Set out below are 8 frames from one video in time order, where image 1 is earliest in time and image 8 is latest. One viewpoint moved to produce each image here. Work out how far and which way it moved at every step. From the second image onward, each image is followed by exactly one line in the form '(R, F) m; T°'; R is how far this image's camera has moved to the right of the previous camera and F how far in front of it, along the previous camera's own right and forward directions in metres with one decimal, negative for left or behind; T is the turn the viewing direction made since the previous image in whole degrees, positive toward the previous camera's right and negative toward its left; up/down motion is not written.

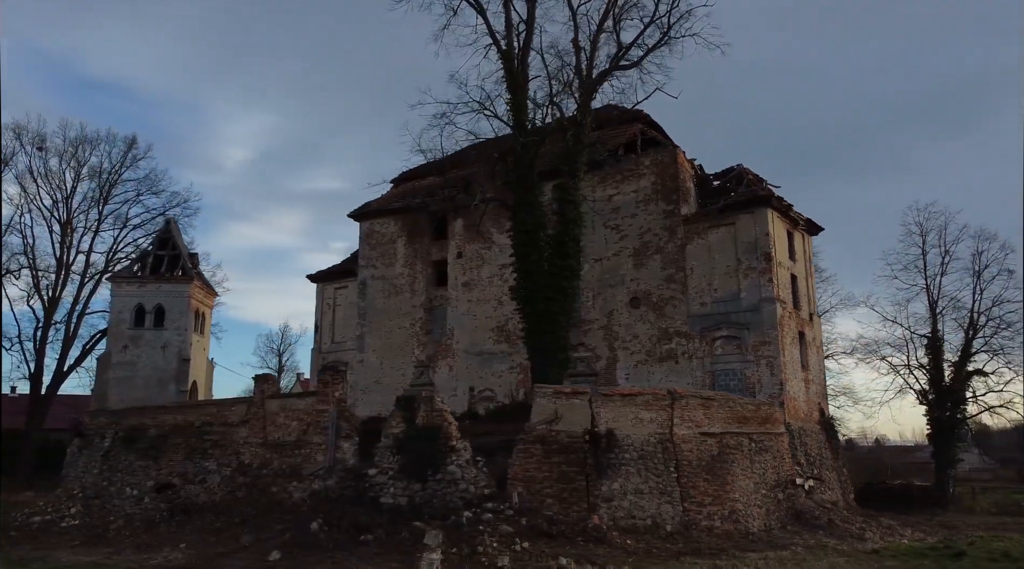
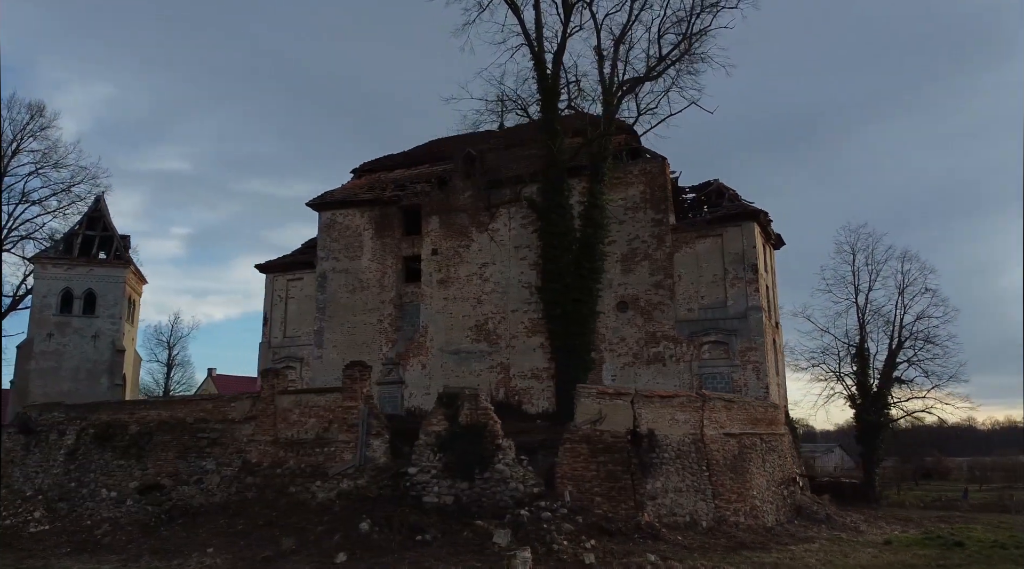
(-4.1, +0.3) m; +10°
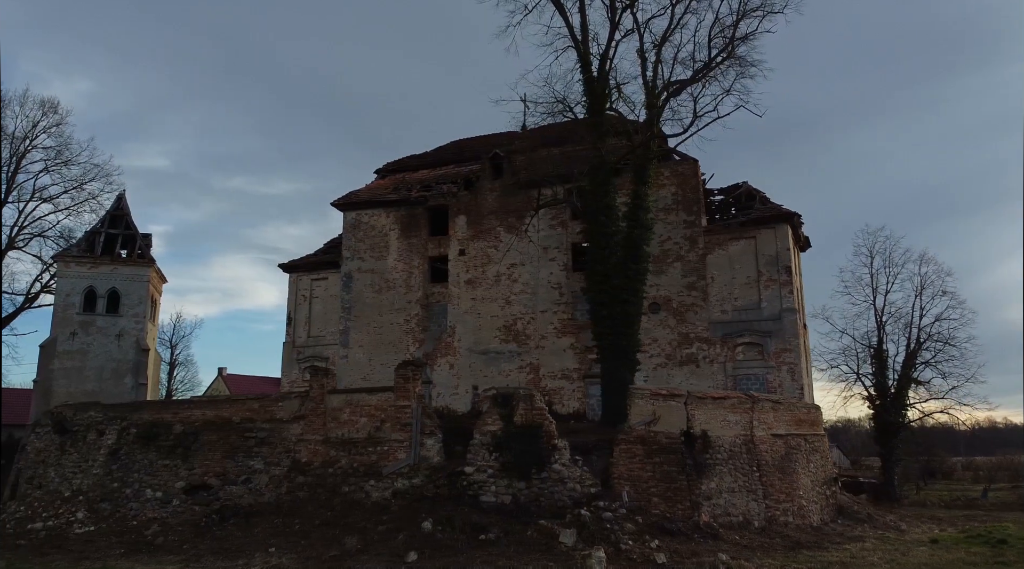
(-1.6, -0.1) m; +1°
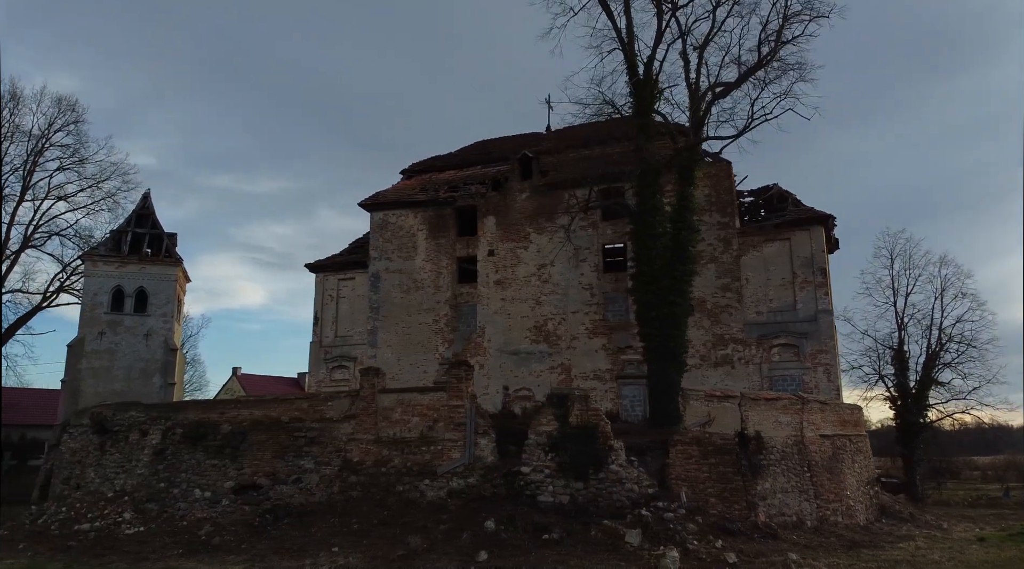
(-1.5, -0.1) m; +1°
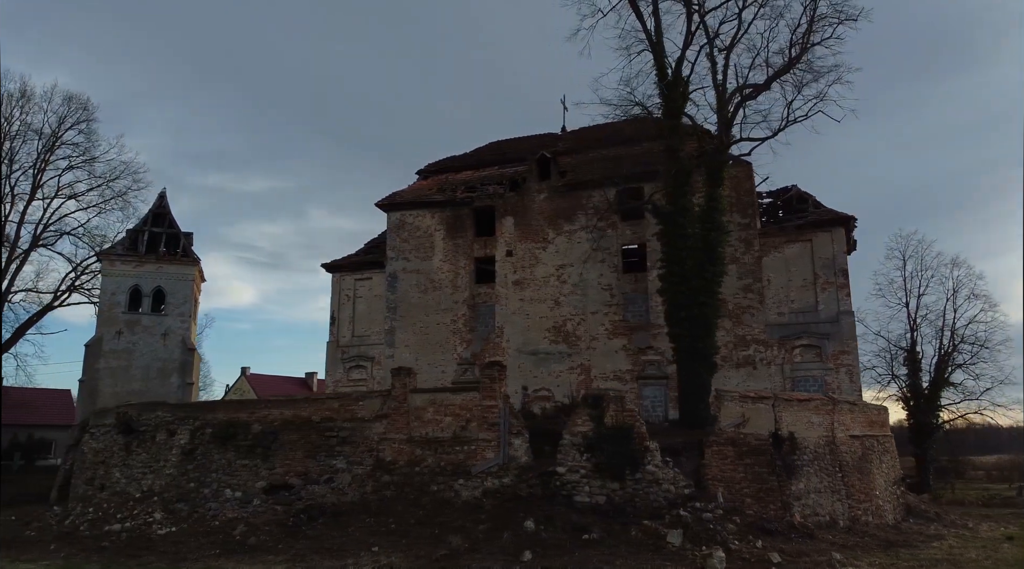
(-1.0, 0.0) m; +1°
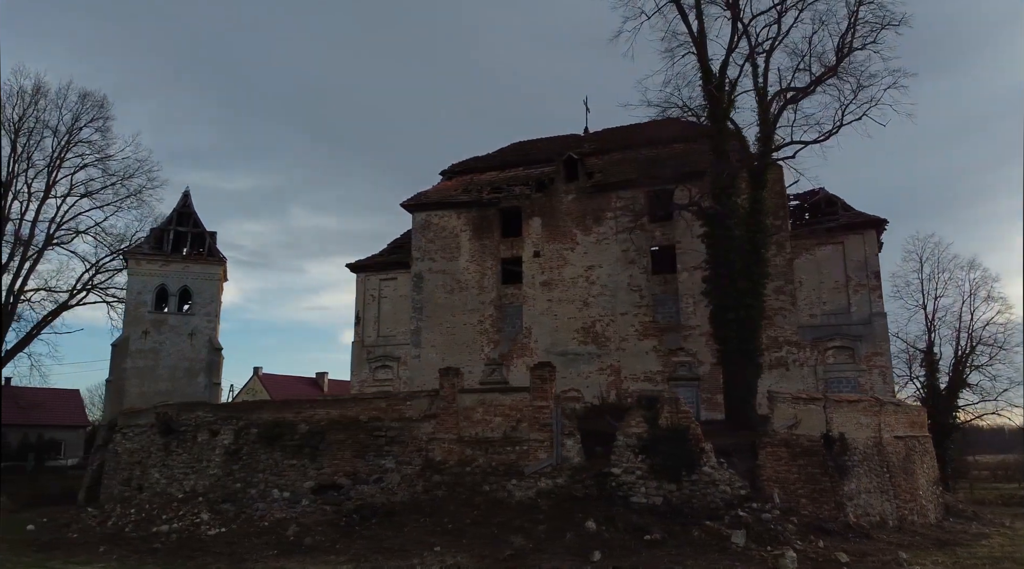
(-1.6, 0.0) m; +1°
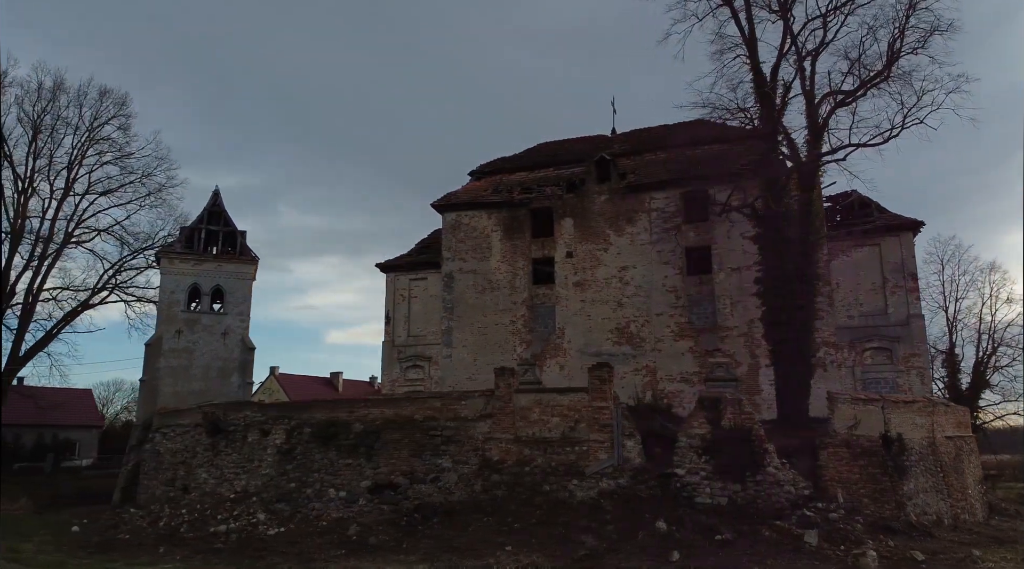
(-1.7, 0.0) m; +1°
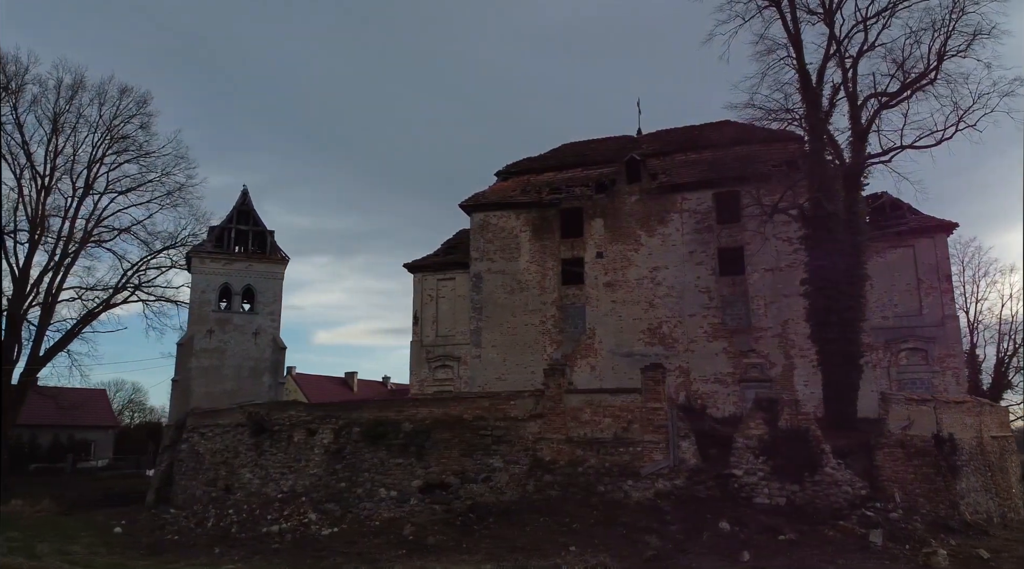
(-1.5, 0.0) m; +1°
